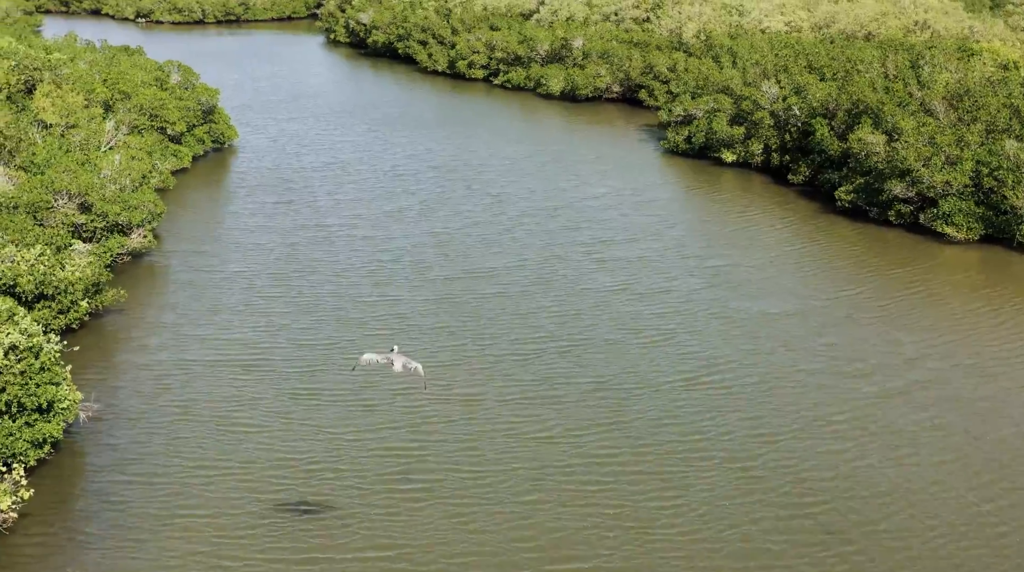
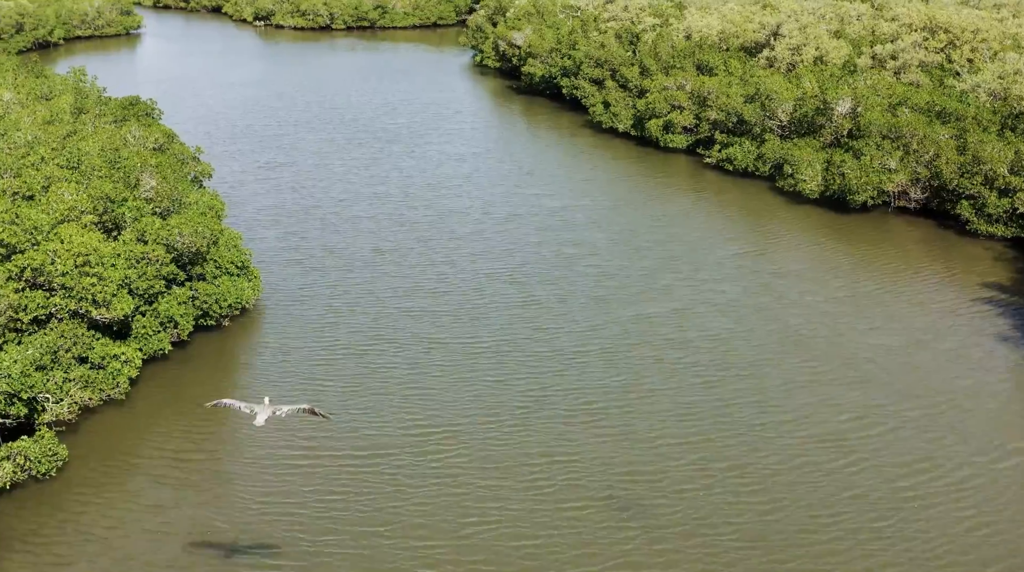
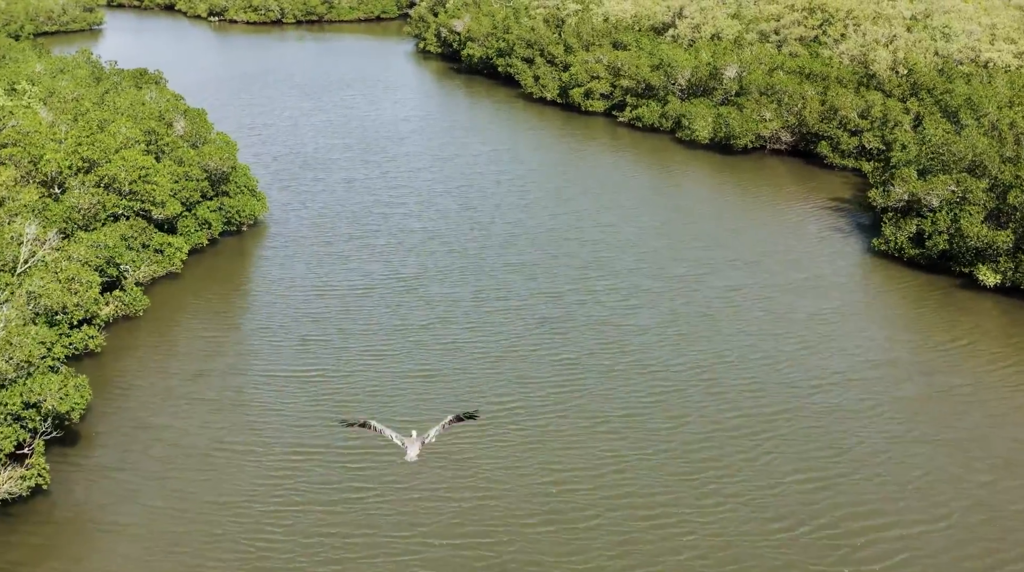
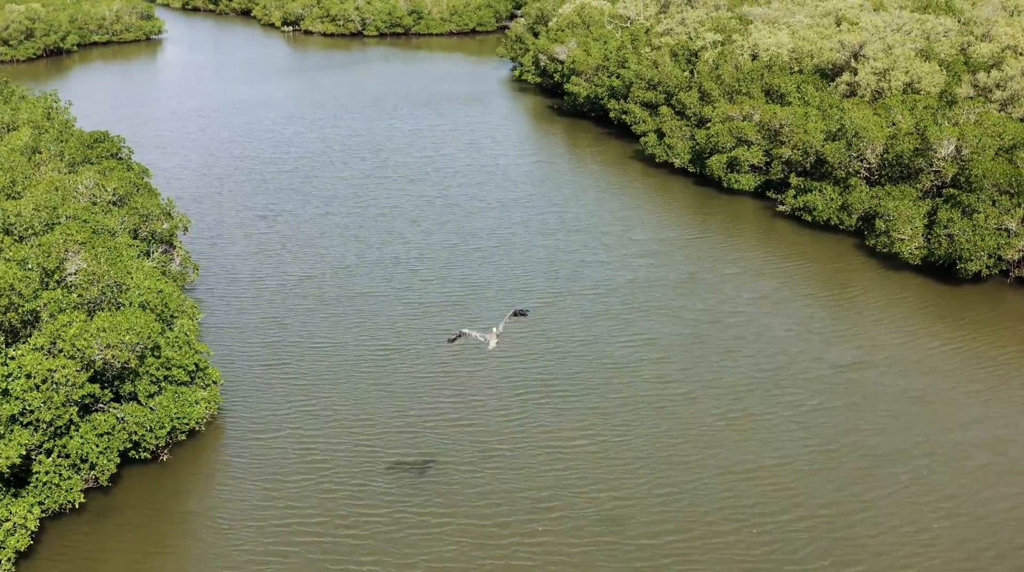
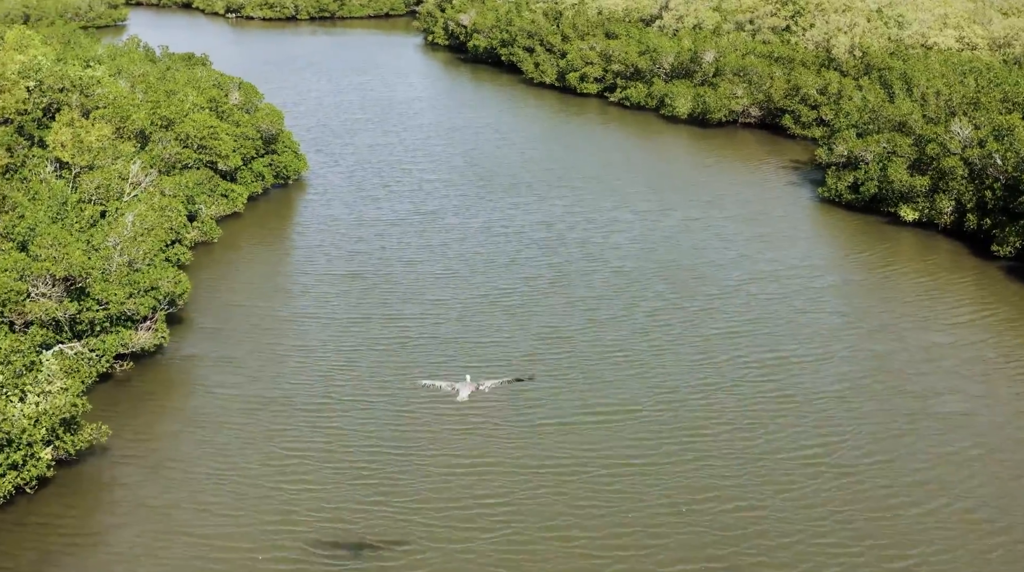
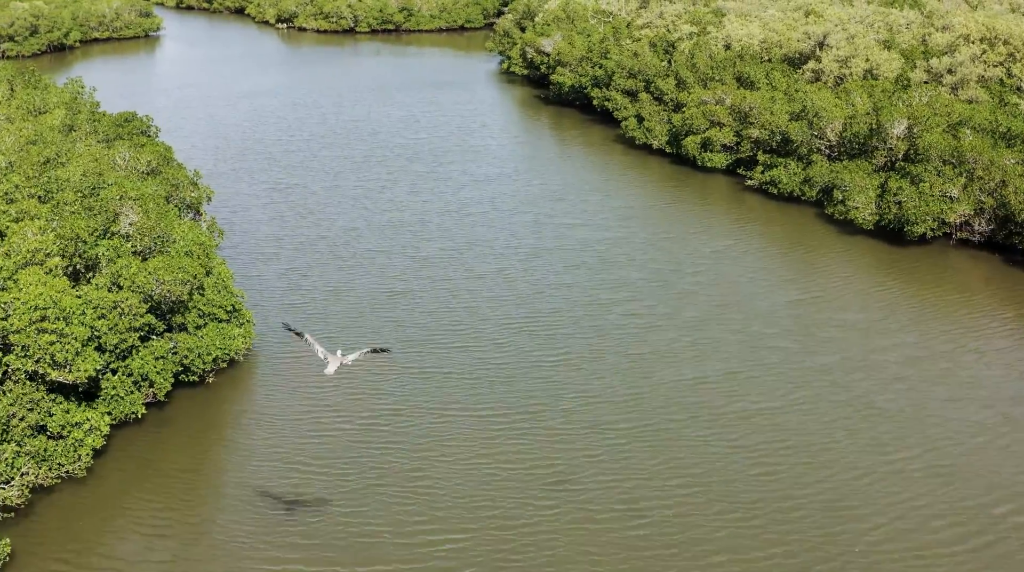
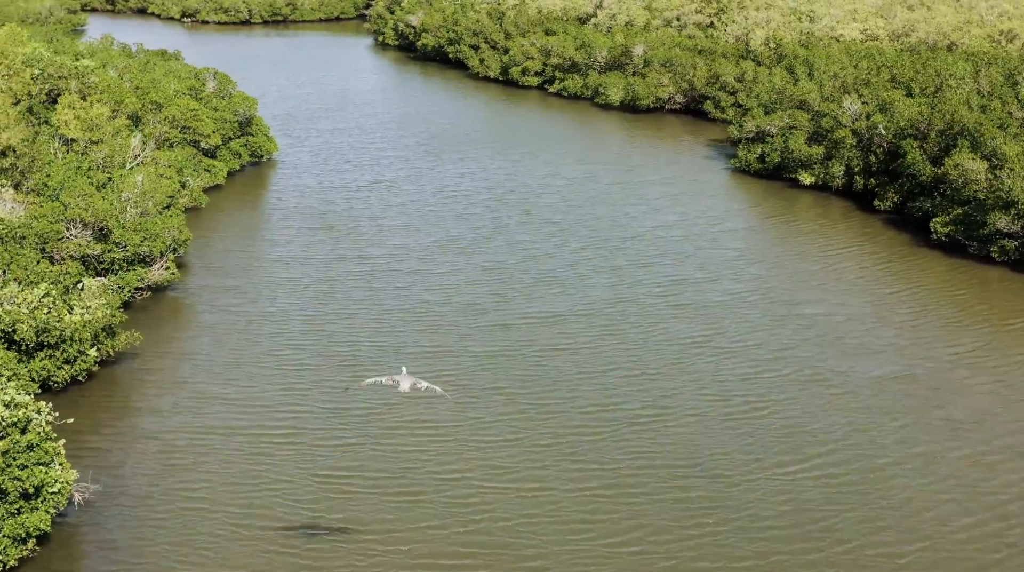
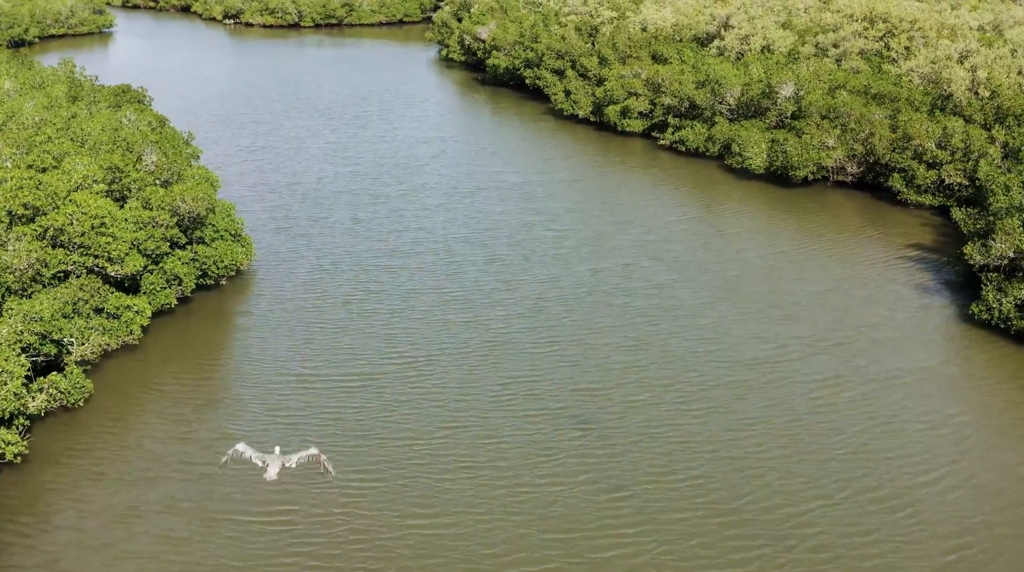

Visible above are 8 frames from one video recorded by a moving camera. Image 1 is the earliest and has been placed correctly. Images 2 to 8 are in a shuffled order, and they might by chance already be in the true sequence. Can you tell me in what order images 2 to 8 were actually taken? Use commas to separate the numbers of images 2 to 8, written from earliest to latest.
7, 5, 3, 8, 2, 6, 4
